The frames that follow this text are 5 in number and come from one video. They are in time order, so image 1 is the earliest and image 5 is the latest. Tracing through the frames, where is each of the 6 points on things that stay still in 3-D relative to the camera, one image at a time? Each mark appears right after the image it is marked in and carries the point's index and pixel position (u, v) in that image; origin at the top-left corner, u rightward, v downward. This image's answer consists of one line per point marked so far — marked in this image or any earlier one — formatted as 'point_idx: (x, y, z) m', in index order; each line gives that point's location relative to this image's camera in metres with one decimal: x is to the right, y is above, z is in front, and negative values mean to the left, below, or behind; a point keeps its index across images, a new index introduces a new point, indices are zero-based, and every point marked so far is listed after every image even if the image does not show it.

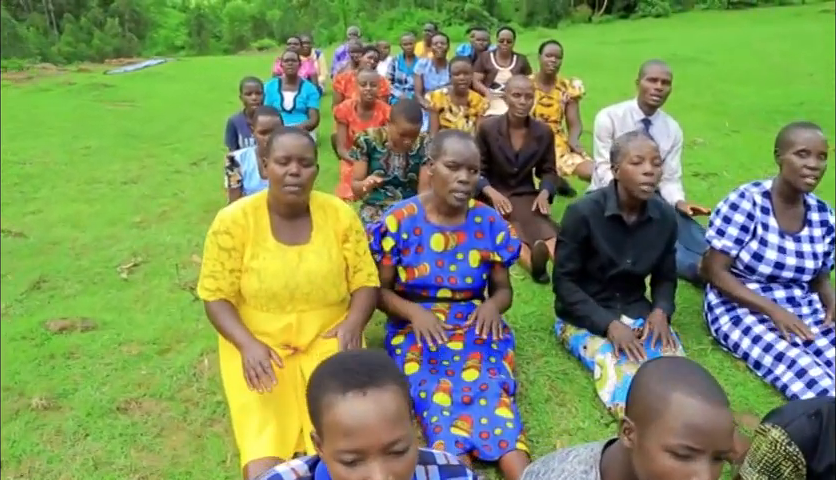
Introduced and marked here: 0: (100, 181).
0: (-3.6, +0.7, +7.8) m
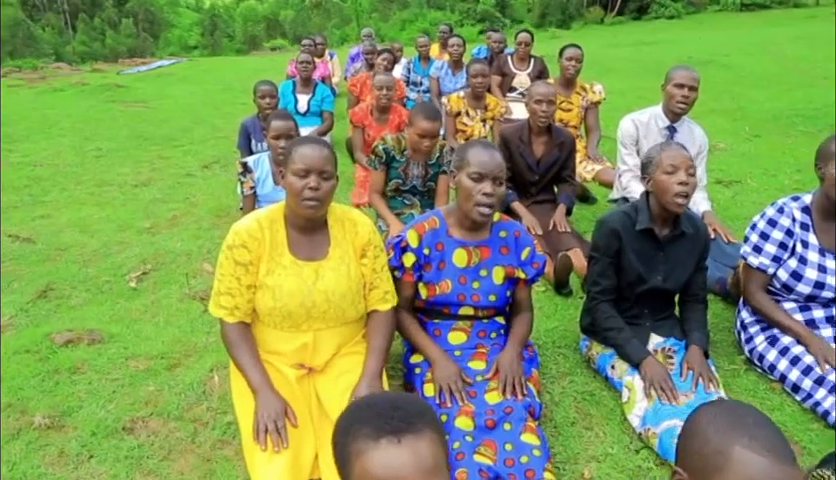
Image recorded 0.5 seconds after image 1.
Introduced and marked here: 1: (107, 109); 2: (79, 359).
0: (-3.4, +0.6, +7.7) m
1: (-5.0, +2.1, +11.1) m
2: (-1.8, -0.6, +3.7) m
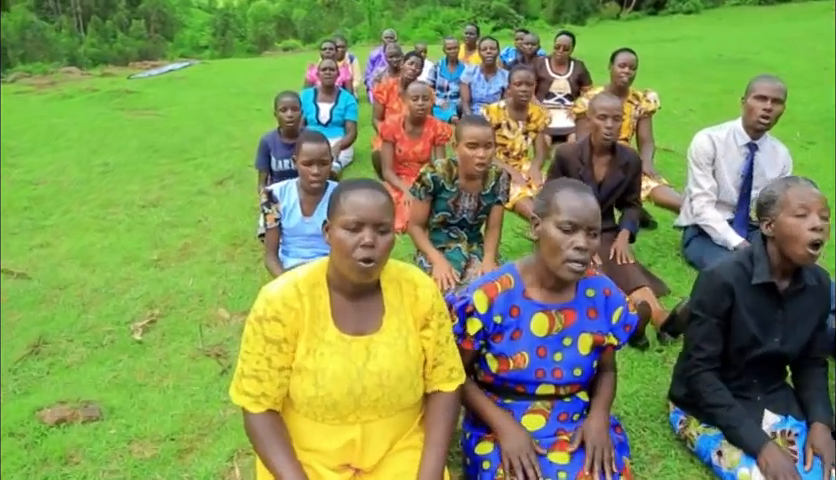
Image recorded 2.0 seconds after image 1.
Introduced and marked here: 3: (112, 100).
0: (-3.1, +0.4, +7.0) m
1: (-4.6, +1.8, +10.5) m
2: (-1.5, -0.9, +3.1) m
3: (-5.0, +2.3, +11.4) m
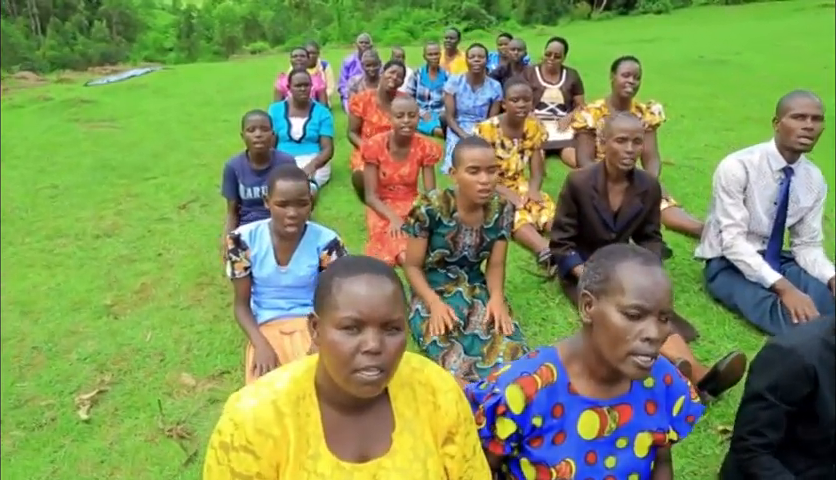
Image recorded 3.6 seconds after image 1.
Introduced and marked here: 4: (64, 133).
0: (-3.2, 0.0, +6.3) m
1: (-4.9, +1.5, +9.7) m
2: (-1.5, -1.2, +2.4) m
3: (-5.4, +1.9, +10.6) m
4: (-4.9, +1.4, +9.6) m
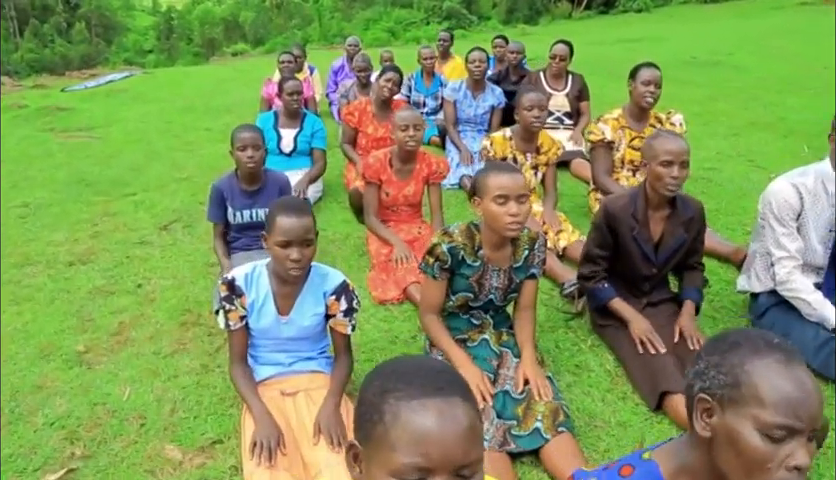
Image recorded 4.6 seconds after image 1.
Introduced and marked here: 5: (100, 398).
0: (-3.1, -0.2, +5.7) m
1: (-4.9, +1.2, +9.1) m
2: (-1.3, -1.4, +1.9) m
3: (-5.5, +1.7, +10.0) m
4: (-4.9, +1.2, +9.0) m
5: (-1.7, -0.8, +3.6) m
